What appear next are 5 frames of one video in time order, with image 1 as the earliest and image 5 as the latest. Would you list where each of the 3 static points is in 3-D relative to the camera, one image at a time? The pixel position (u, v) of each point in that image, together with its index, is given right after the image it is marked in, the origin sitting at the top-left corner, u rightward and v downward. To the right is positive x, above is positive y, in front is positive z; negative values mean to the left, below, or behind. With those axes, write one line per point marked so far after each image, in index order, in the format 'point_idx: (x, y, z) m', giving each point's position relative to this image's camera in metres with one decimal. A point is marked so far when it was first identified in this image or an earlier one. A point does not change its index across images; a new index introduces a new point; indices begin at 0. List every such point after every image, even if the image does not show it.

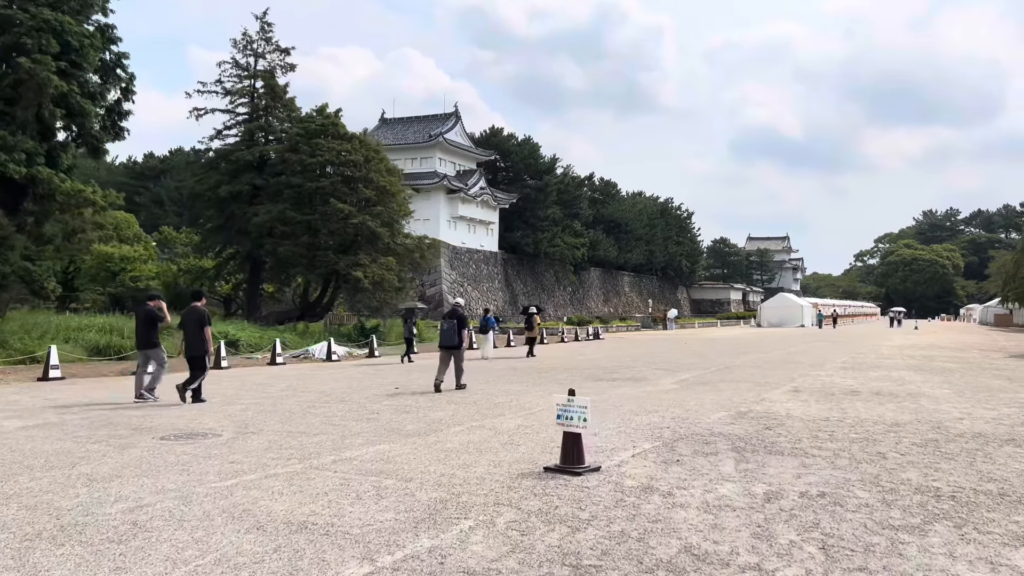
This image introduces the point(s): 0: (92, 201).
0: (-9.8, +1.9, +19.1) m
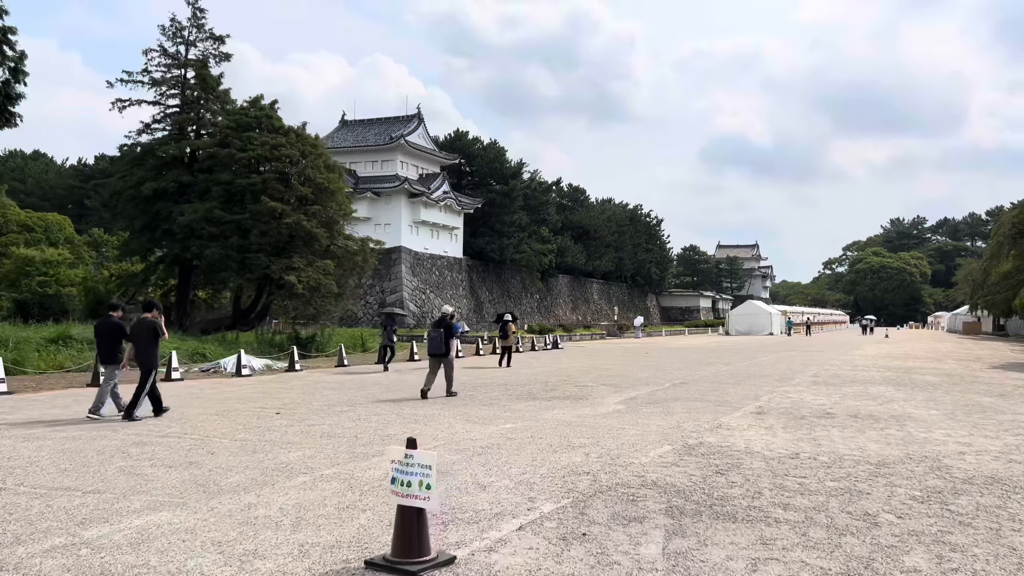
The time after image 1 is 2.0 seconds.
0: (-11.1, +1.8, +16.7) m
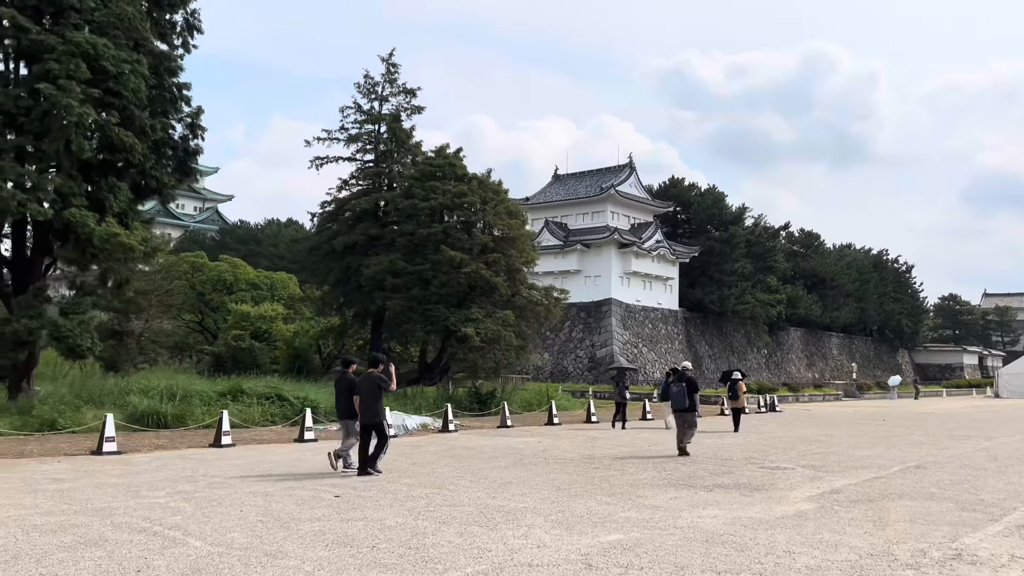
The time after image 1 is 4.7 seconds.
0: (-7.8, +0.7, +16.9) m
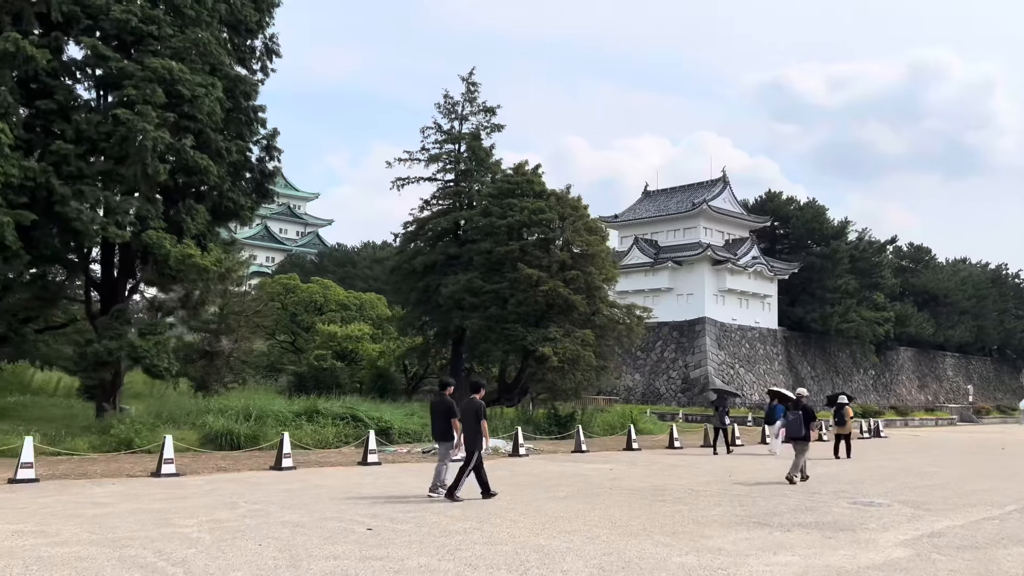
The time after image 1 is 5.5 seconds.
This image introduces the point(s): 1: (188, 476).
0: (-6.3, +0.3, +17.0) m
1: (-4.6, -2.7, +11.6) m
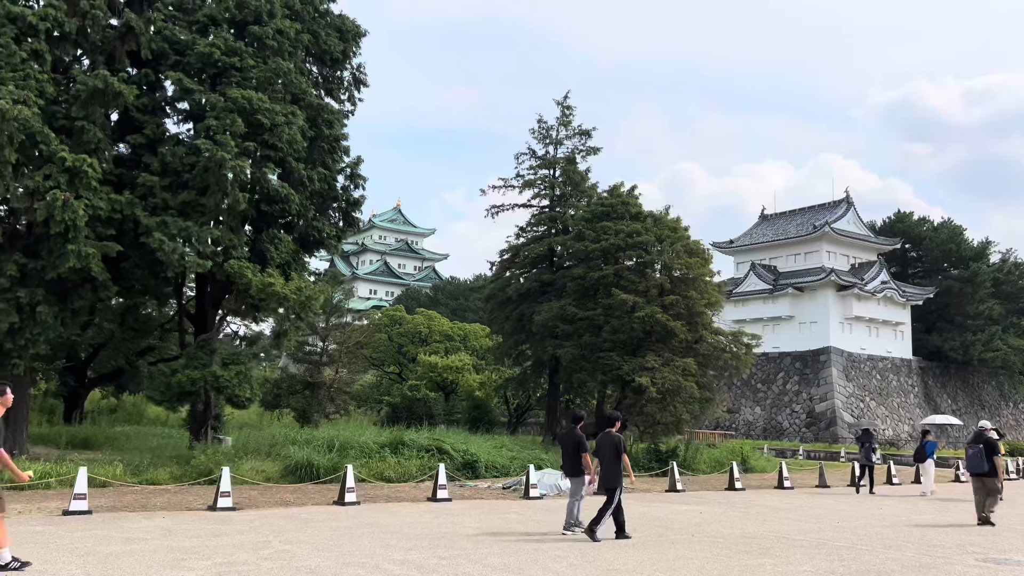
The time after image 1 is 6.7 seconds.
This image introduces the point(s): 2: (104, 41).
0: (-4.6, -0.3, +16.9) m
1: (-3.6, -3.0, +11.2) m
2: (-8.3, +5.0, +16.6) m
